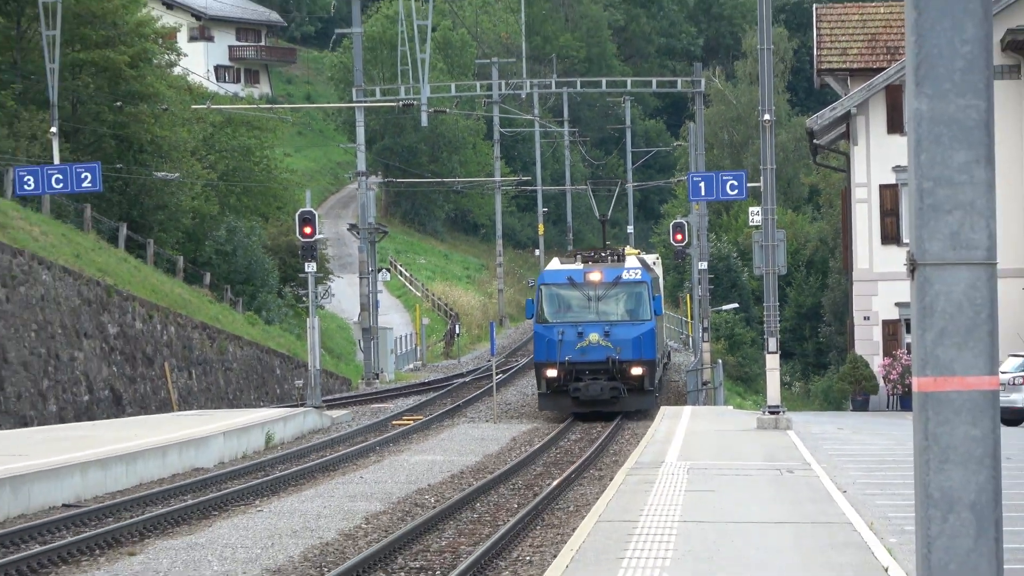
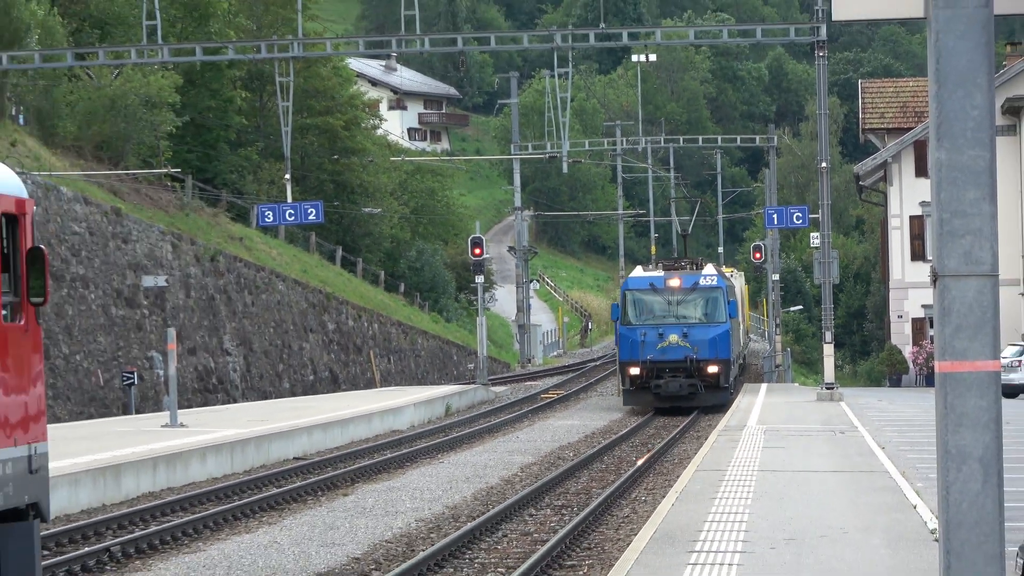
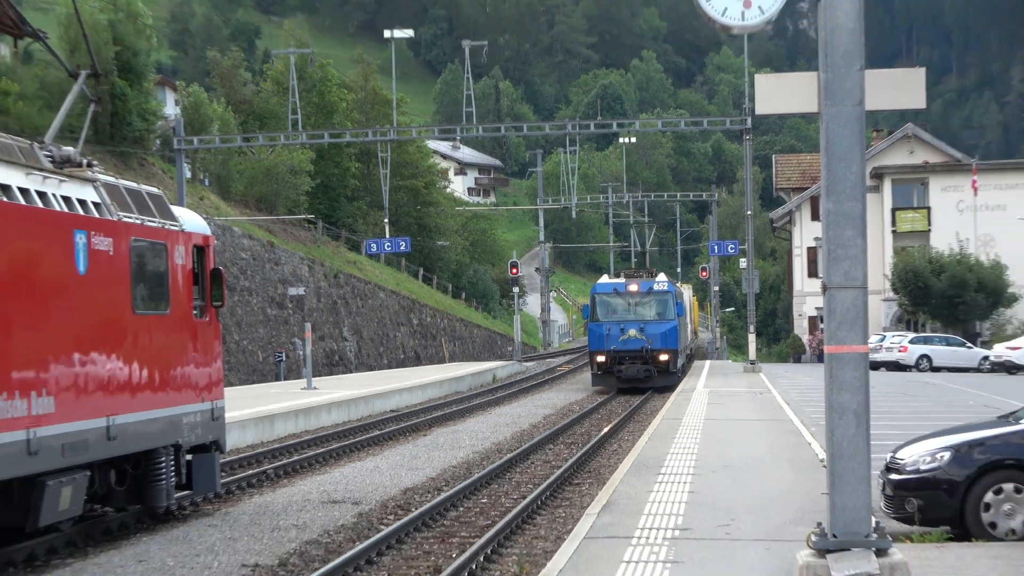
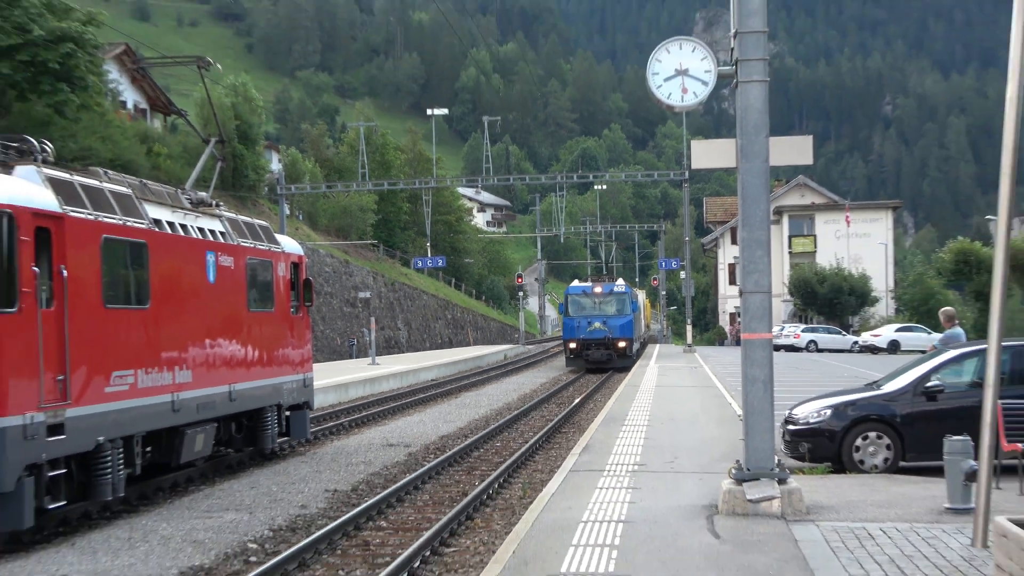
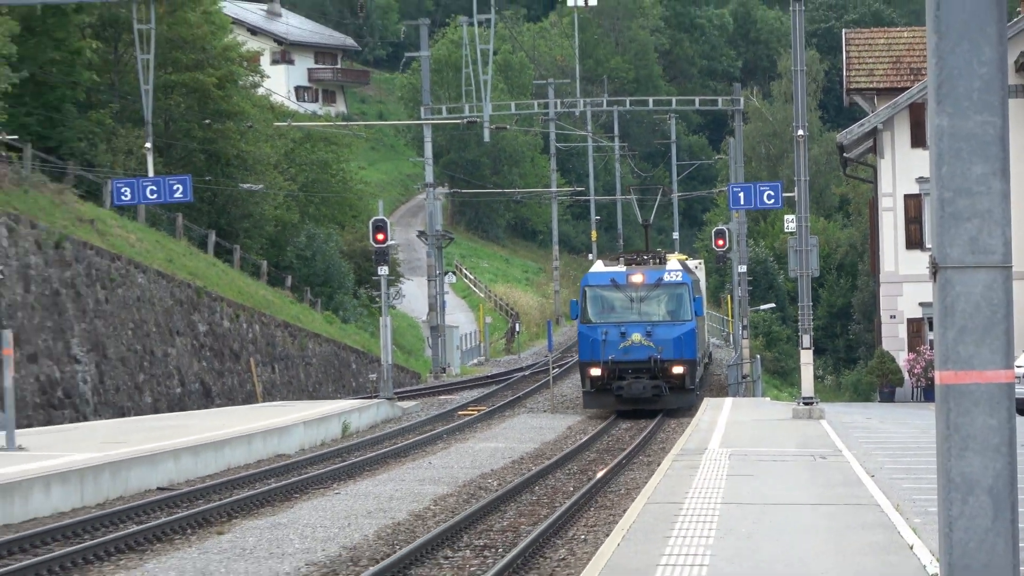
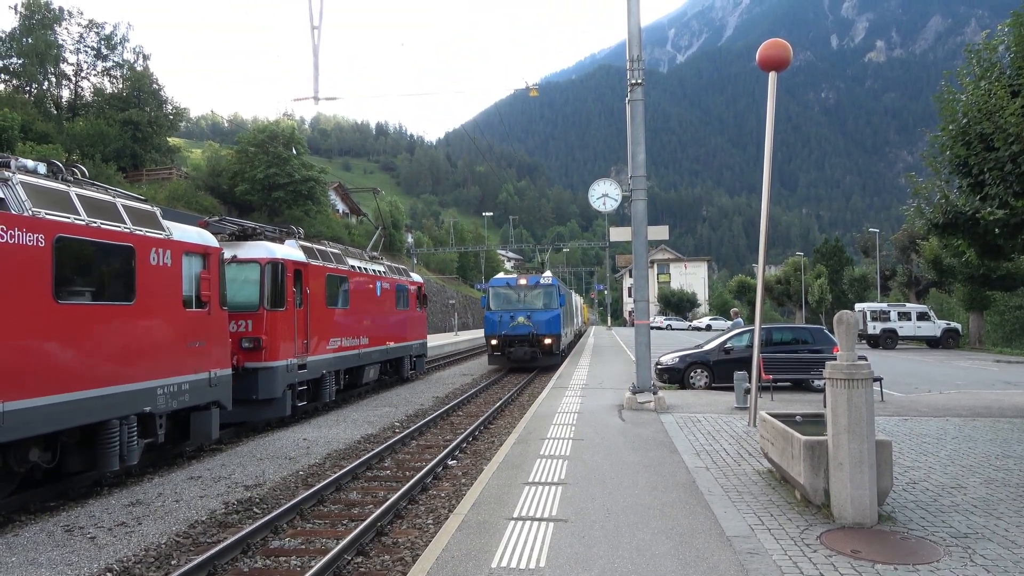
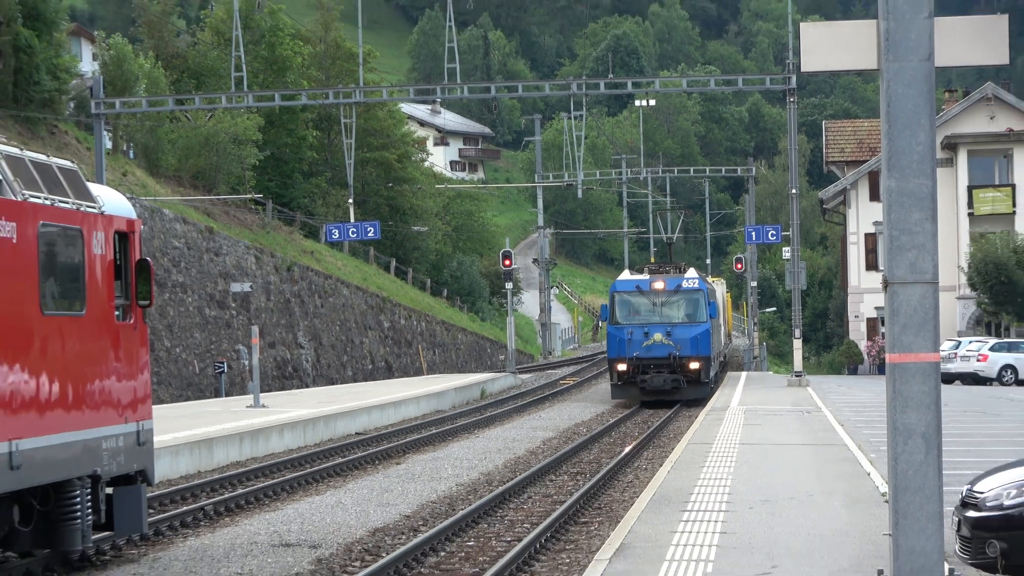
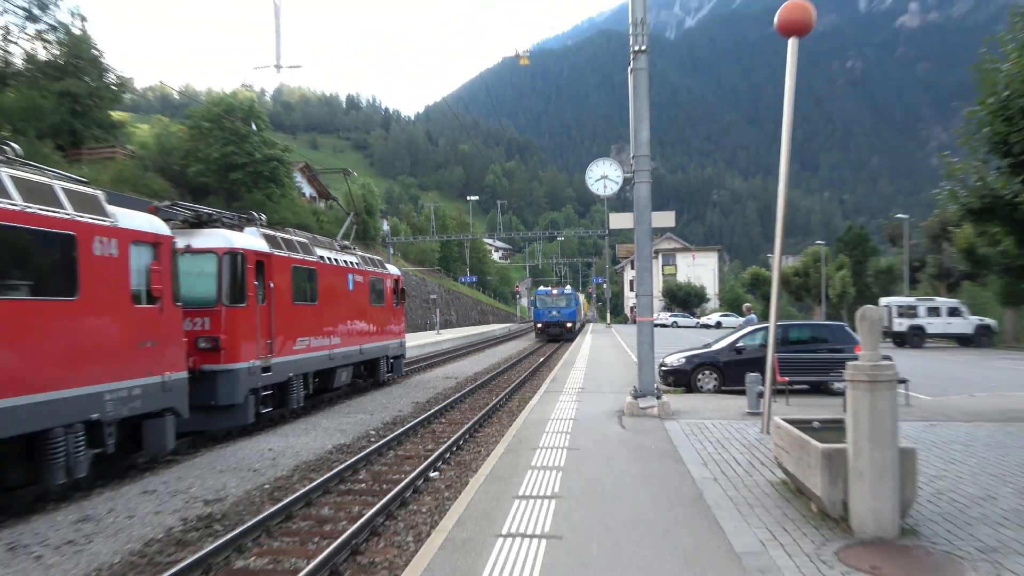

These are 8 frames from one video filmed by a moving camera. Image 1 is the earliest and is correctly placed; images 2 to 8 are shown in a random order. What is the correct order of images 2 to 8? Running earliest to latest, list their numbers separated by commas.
5, 2, 7, 3, 4, 8, 6
